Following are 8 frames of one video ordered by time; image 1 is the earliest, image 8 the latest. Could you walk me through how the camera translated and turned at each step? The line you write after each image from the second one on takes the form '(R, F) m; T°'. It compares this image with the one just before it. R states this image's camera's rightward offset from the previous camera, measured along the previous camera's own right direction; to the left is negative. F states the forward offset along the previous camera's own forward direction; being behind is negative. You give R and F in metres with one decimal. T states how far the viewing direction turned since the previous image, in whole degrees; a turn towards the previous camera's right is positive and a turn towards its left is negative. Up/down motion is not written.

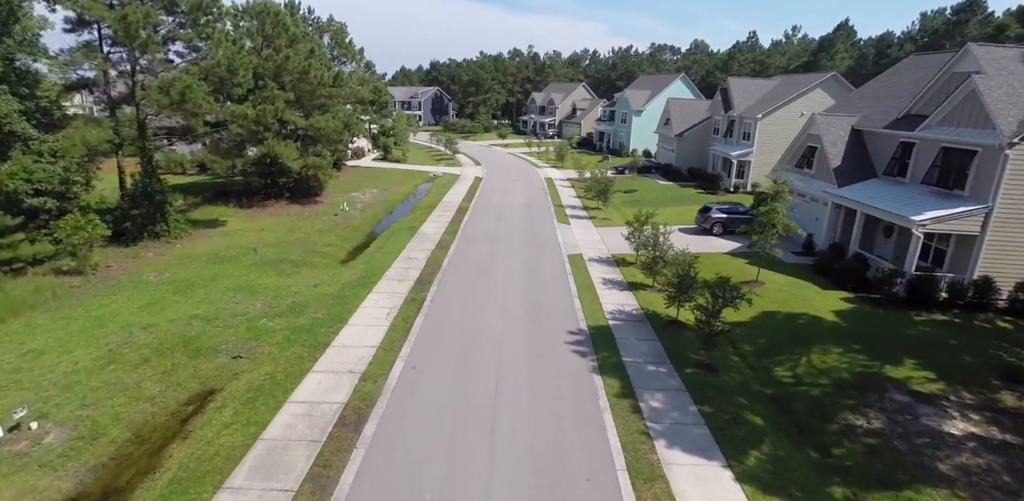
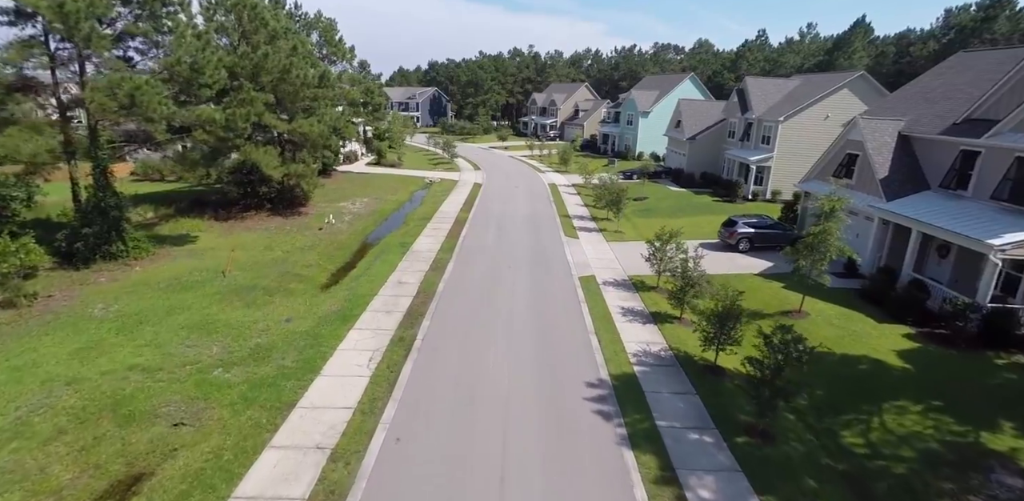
(-0.2, +2.6) m; 0°
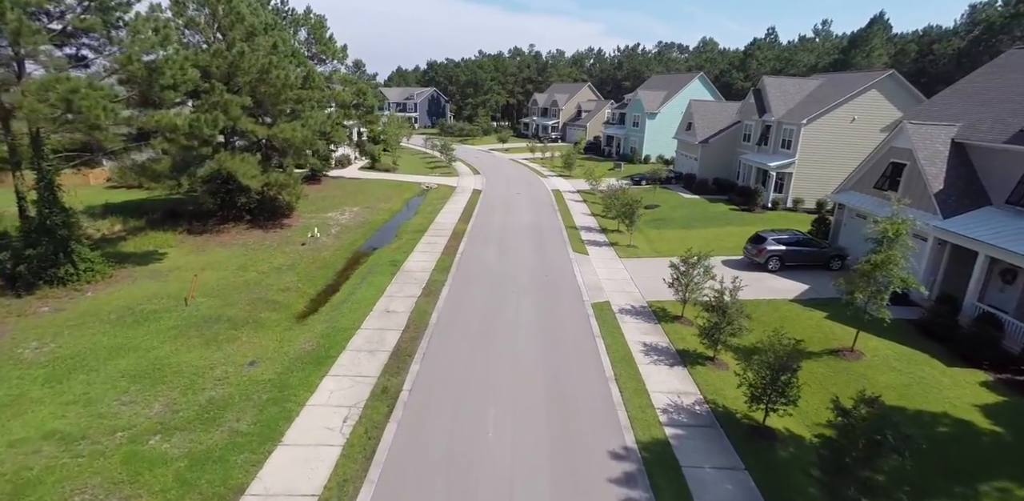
(-0.1, +2.3) m; 0°
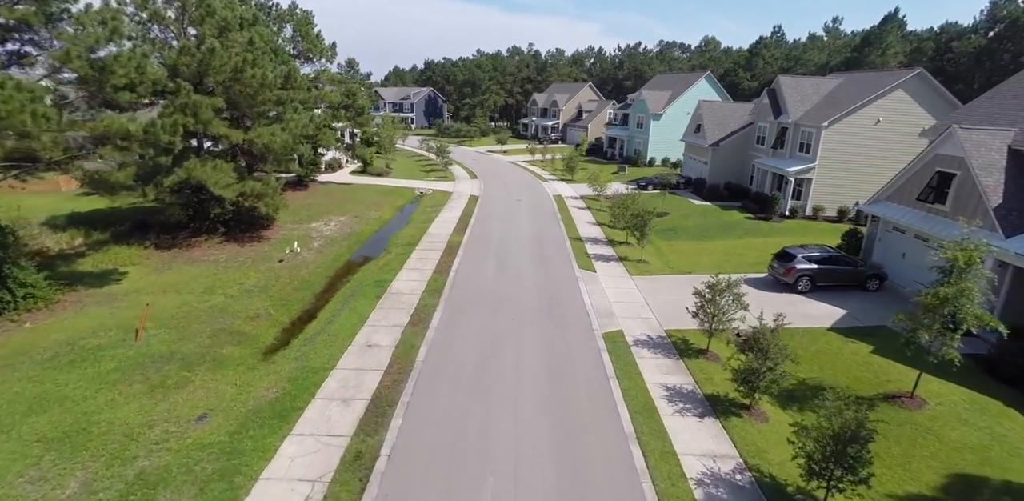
(0.0, +2.1) m; 0°
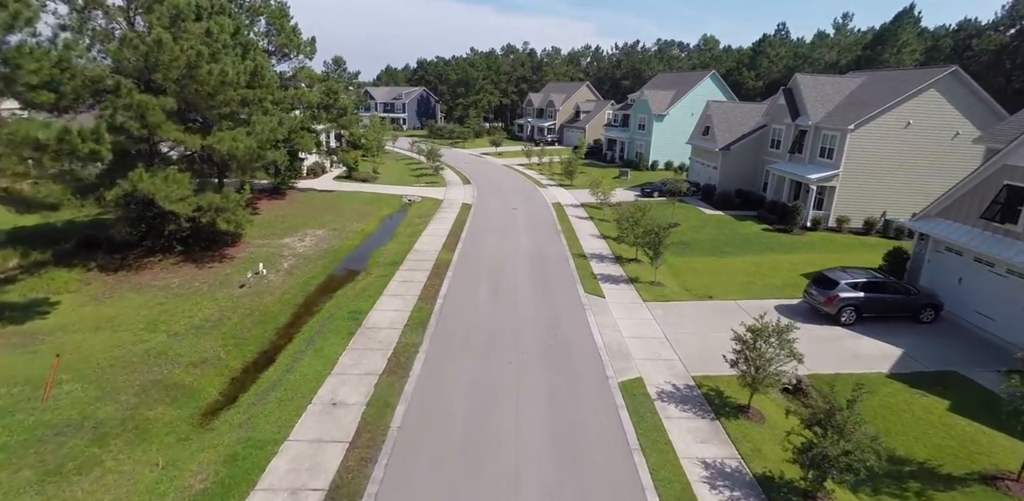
(-0.1, +2.6) m; +1°
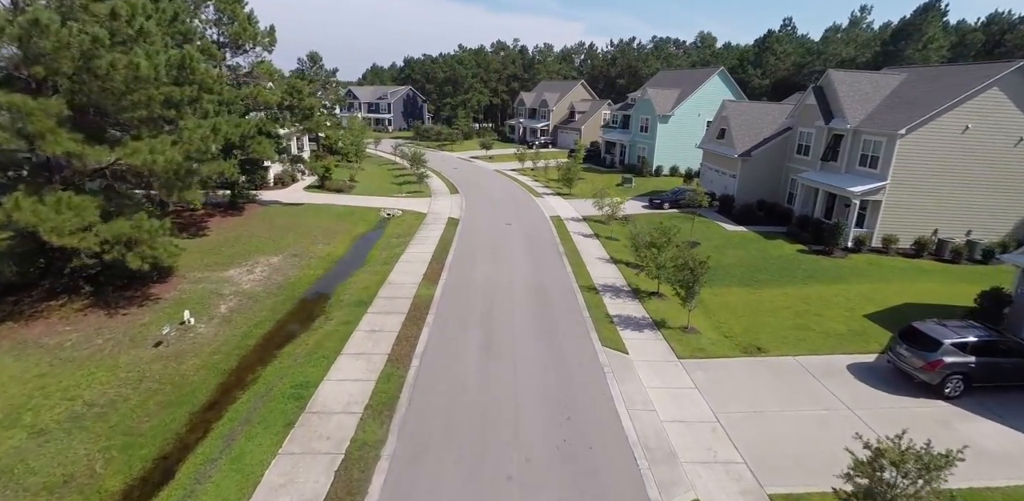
(-0.2, +4.0) m; +1°
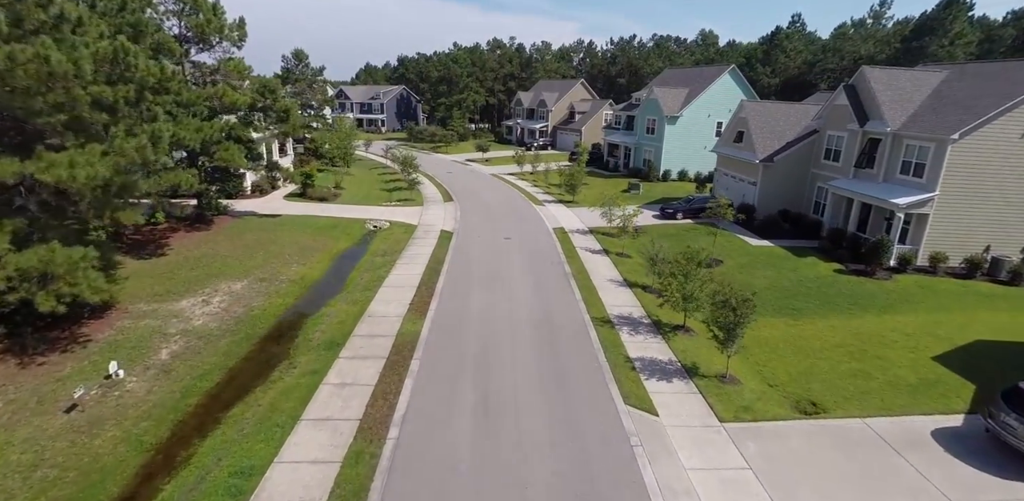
(-0.1, +2.7) m; 0°
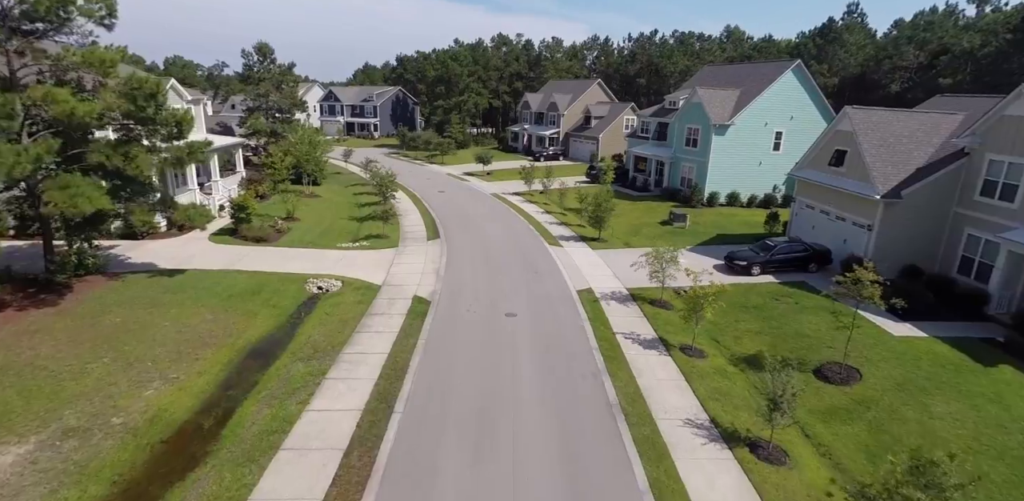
(0.0, +8.2) m; -1°
